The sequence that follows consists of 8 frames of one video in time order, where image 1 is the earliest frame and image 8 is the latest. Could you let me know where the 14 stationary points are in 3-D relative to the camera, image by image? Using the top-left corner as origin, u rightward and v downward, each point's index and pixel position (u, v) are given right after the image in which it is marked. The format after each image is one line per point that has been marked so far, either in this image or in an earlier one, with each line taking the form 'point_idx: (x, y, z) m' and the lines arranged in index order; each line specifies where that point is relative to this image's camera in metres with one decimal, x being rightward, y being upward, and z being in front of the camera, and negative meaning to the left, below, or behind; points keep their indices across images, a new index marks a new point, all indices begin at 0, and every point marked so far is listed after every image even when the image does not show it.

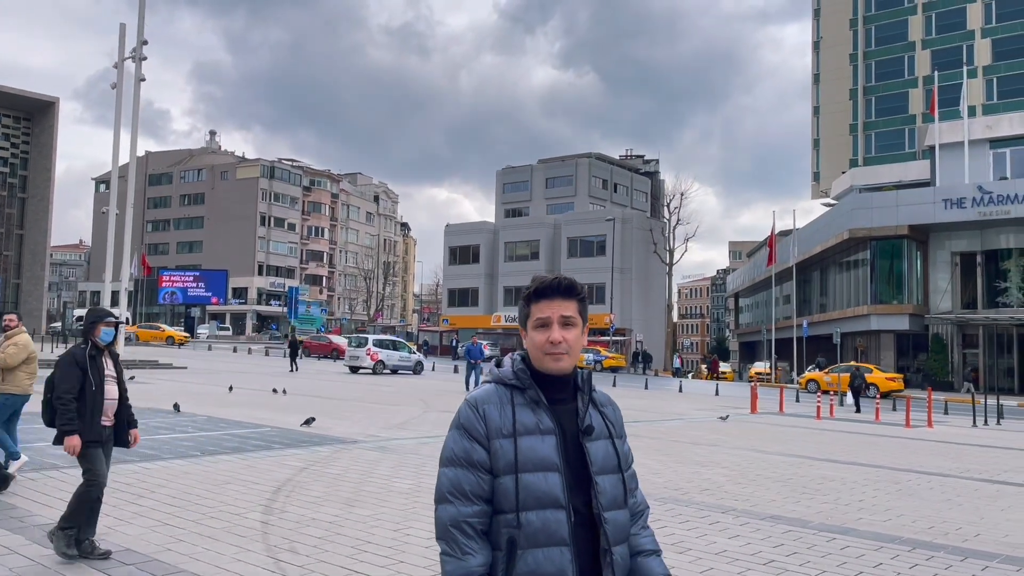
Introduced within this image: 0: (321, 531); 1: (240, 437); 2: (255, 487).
0: (-1.9, -2.4, +8.4) m
1: (-4.7, -2.6, +14.3) m
2: (-3.2, -2.5, +10.4) m
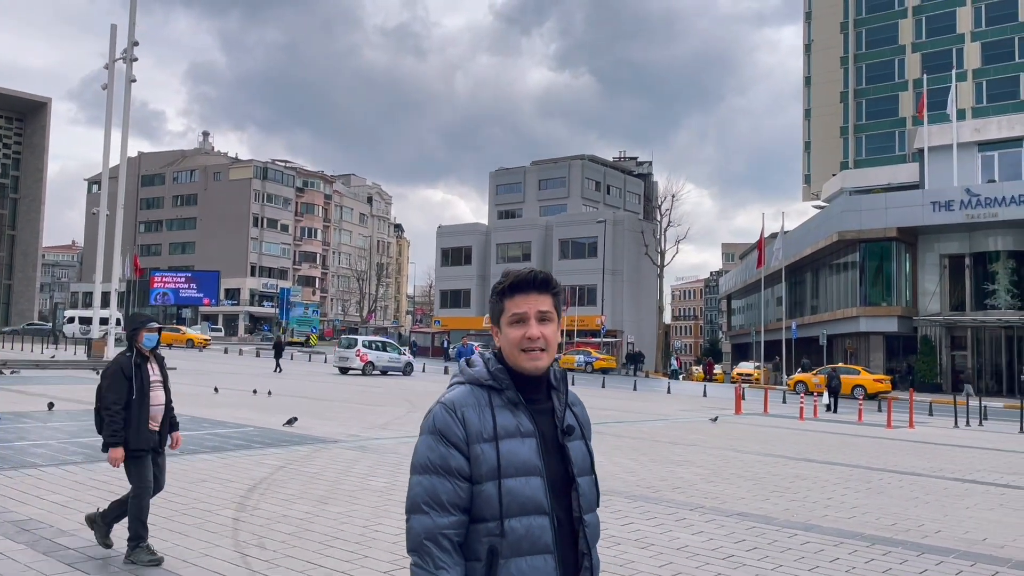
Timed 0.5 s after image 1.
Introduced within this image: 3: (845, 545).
0: (-2.3, -2.4, +8.5) m
1: (-5.1, -2.6, +14.4) m
2: (-3.6, -2.5, +10.5) m
3: (+3.2, -2.4, +7.8) m
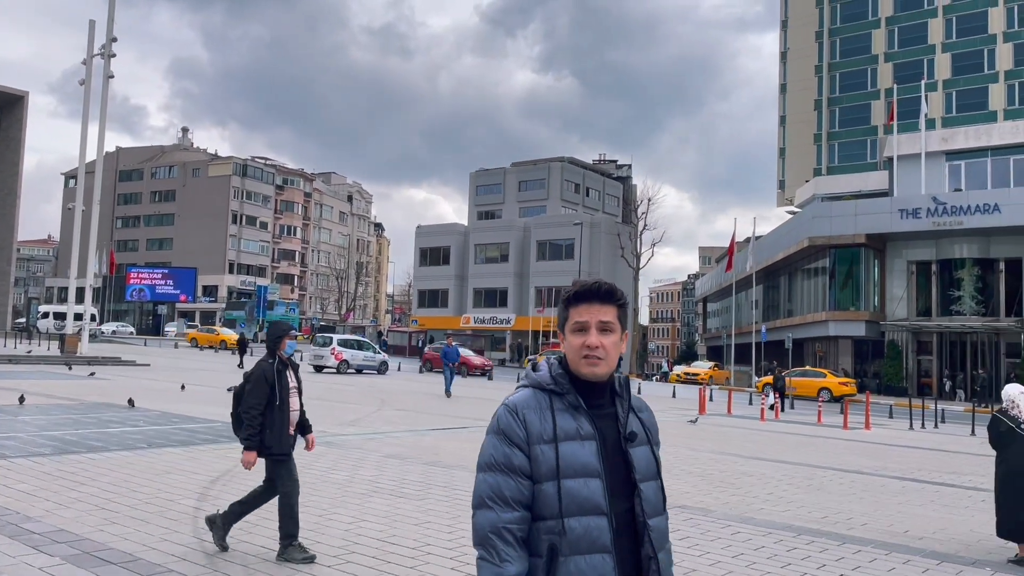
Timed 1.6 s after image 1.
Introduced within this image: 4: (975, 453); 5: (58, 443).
0: (-2.8, -2.4, +8.8) m
1: (-5.7, -2.6, +14.7) m
2: (-4.1, -2.5, +10.9) m
3: (+2.6, -2.5, +8.3) m
4: (+9.9, -3.5, +17.6) m
5: (-7.1, -2.4, +13.0) m
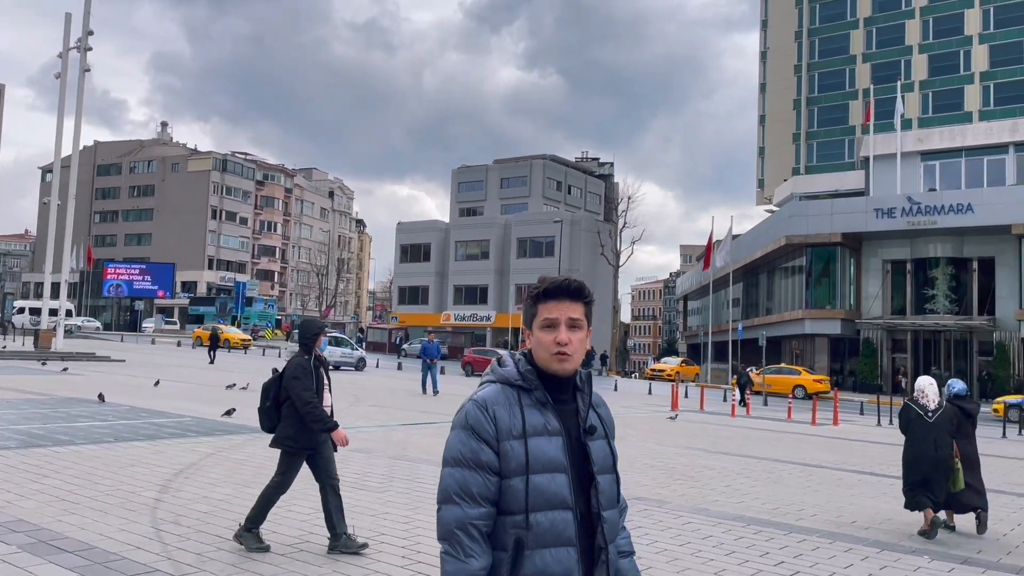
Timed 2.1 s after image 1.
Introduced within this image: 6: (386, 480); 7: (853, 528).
0: (-3.3, -2.3, +8.9) m
1: (-6.3, -2.4, +14.7) m
2: (-4.6, -2.4, +10.9) m
3: (+2.2, -2.4, +8.5) m
4: (+9.2, -3.5, +17.9) m
5: (-7.7, -2.3, +13.0) m
6: (-1.6, -2.5, +10.7) m
7: (+3.6, -2.5, +8.7) m
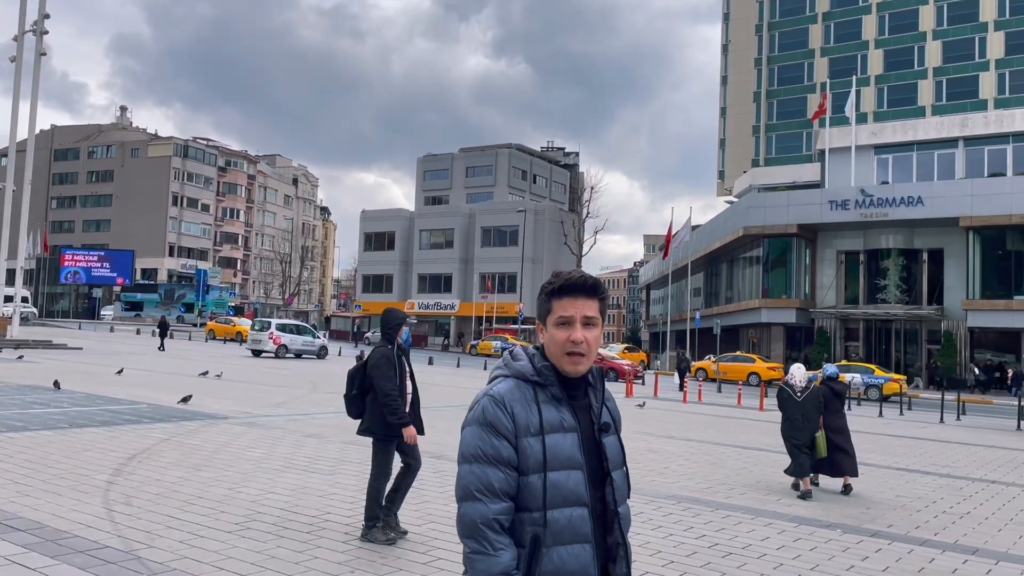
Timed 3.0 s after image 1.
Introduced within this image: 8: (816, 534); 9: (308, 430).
0: (-3.9, -2.2, +9.2) m
1: (-7.2, -2.2, +14.9) m
2: (-5.4, -2.2, +11.1) m
3: (+1.5, -2.3, +9.0) m
4: (+8.2, -3.3, +18.7) m
5: (-8.5, -2.1, +13.1) m
6: (-2.3, -2.3, +11.0) m
7: (+3.0, -2.4, +9.2) m
8: (+3.0, -2.4, +8.1) m
9: (-3.5, -2.4, +13.9) m
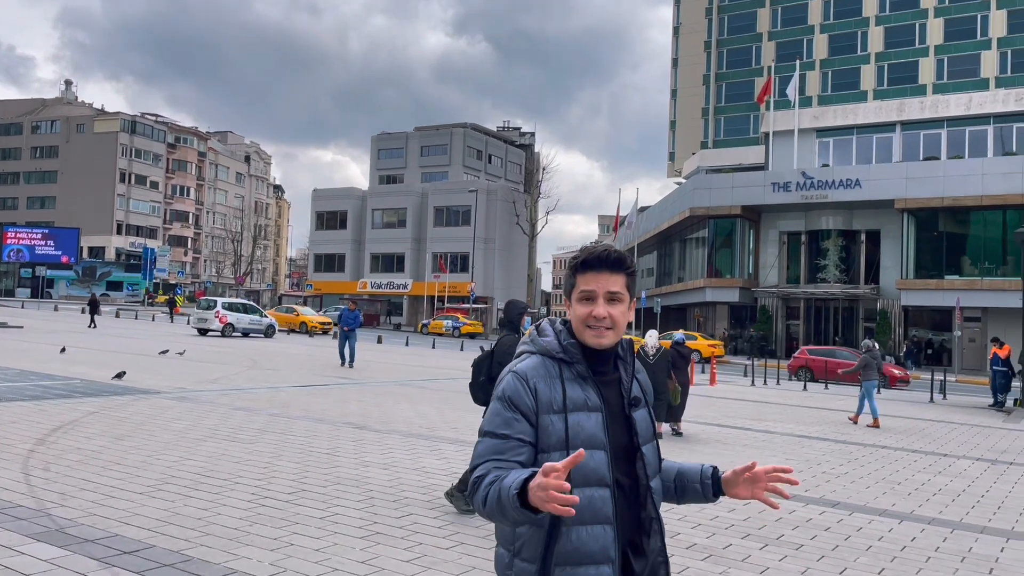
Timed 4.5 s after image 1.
0: (-5.0, -1.9, +9.5) m
1: (-8.5, -1.8, +15.0) m
2: (-6.5, -1.9, +11.4) m
3: (+0.5, -2.1, +9.6) m
4: (+6.7, -2.8, +19.6) m
5: (-9.7, -1.7, +13.2) m
6: (-3.5, -2.0, +11.4) m
7: (+1.9, -2.1, +9.9) m
8: (+1.9, -2.1, +8.7) m
9: (-4.7, -2.0, +14.2) m
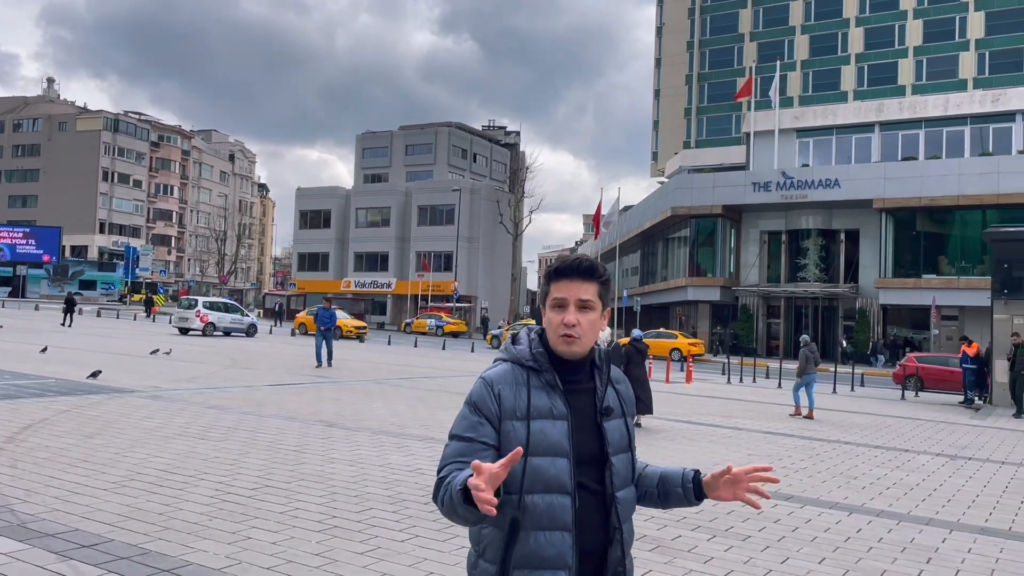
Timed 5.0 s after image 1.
0: (-5.4, -1.9, +9.6) m
1: (-9.0, -1.8, +15.1) m
2: (-7.0, -1.9, +11.4) m
3: (+0.1, -2.0, +9.7) m
4: (+6.1, -2.7, +19.9) m
5: (-10.2, -1.7, +13.2) m
6: (-3.9, -2.0, +11.5) m
7: (+1.4, -2.1, +10.1) m
8: (+1.5, -2.1, +8.9) m
9: (-5.2, -2.0, +14.3) m
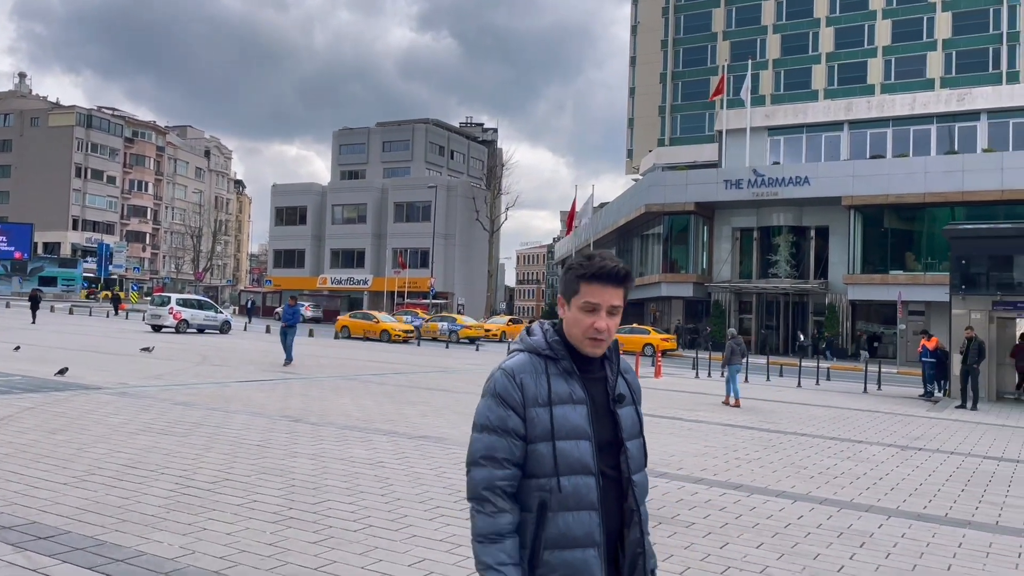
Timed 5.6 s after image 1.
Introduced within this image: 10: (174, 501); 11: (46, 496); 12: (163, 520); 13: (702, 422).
0: (-5.9, -1.9, +9.7) m
1: (-9.6, -1.7, +15.1) m
2: (-7.5, -1.8, +11.5) m
3: (-0.4, -2.0, +10.0) m
4: (+5.4, -2.6, +20.3) m
5: (-10.8, -1.7, +13.2) m
6: (-4.5, -2.0, +11.7) m
7: (+0.9, -2.1, +10.3) m
8: (+1.0, -2.1, +9.2) m
9: (-5.8, -1.9, +14.4) m
10: (-3.1, -2.0, +7.7) m
11: (-4.4, -2.0, +7.7) m
12: (-3.0, -2.0, +7.1) m
13: (+3.3, -2.3, +14.4) m
